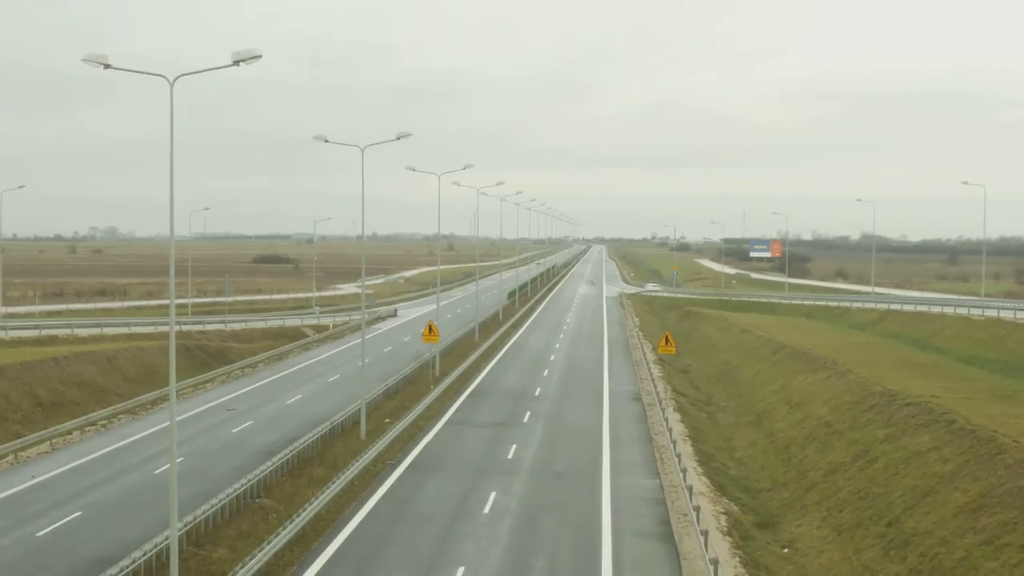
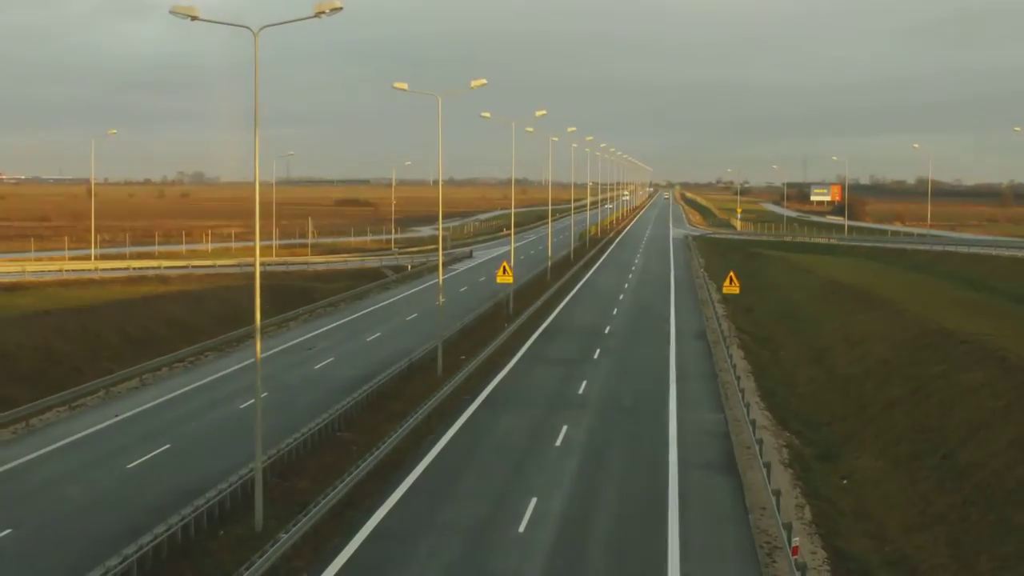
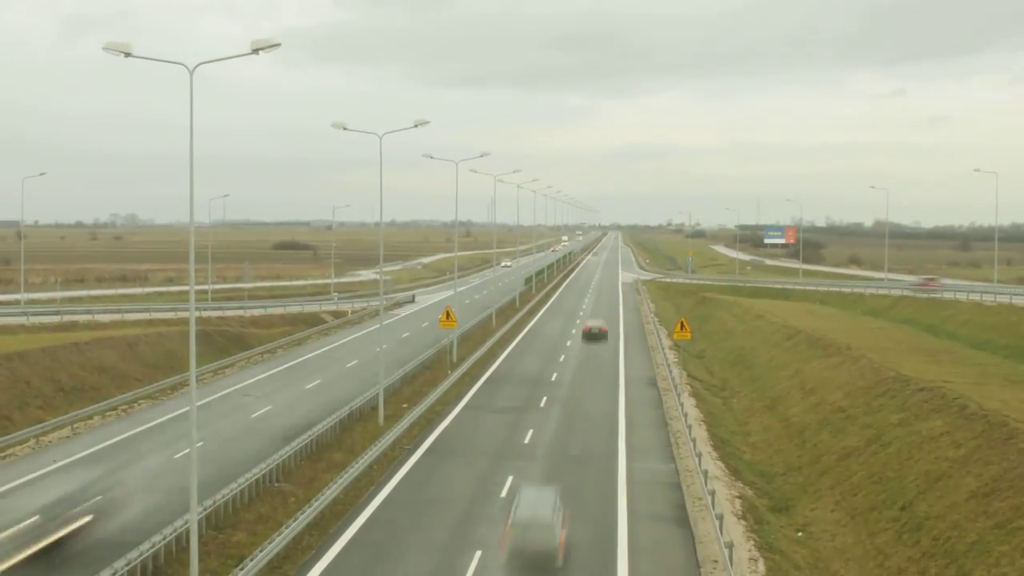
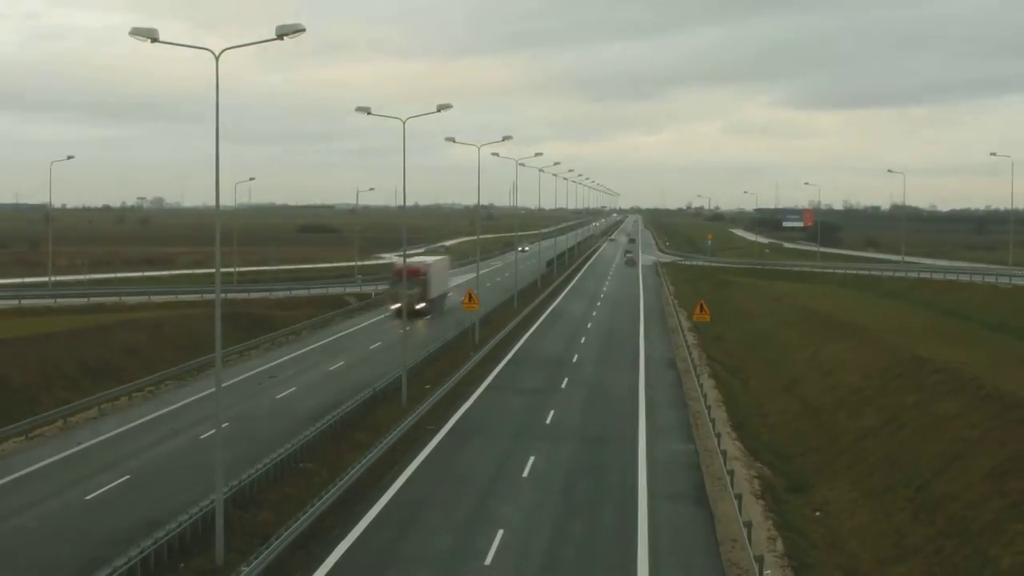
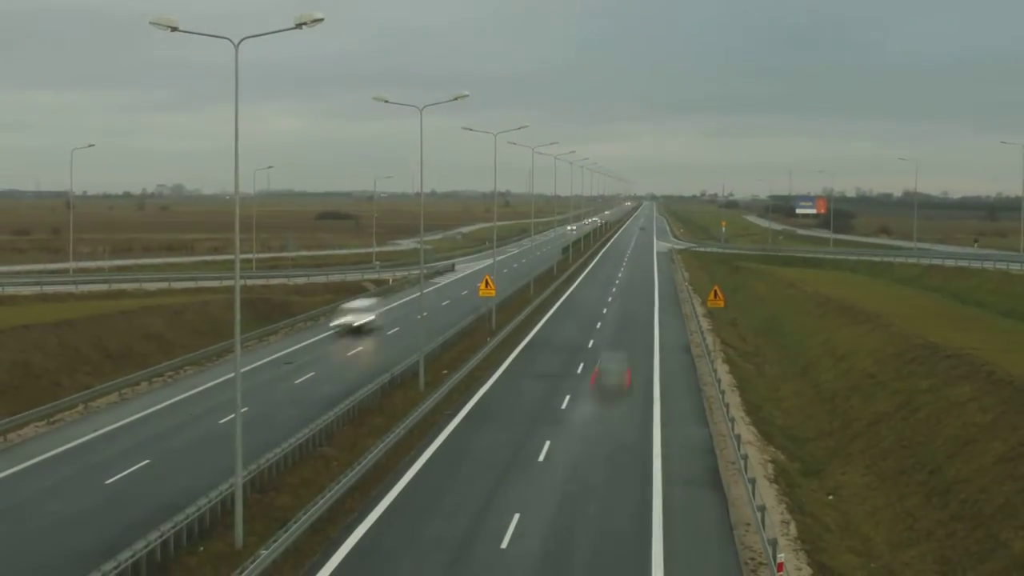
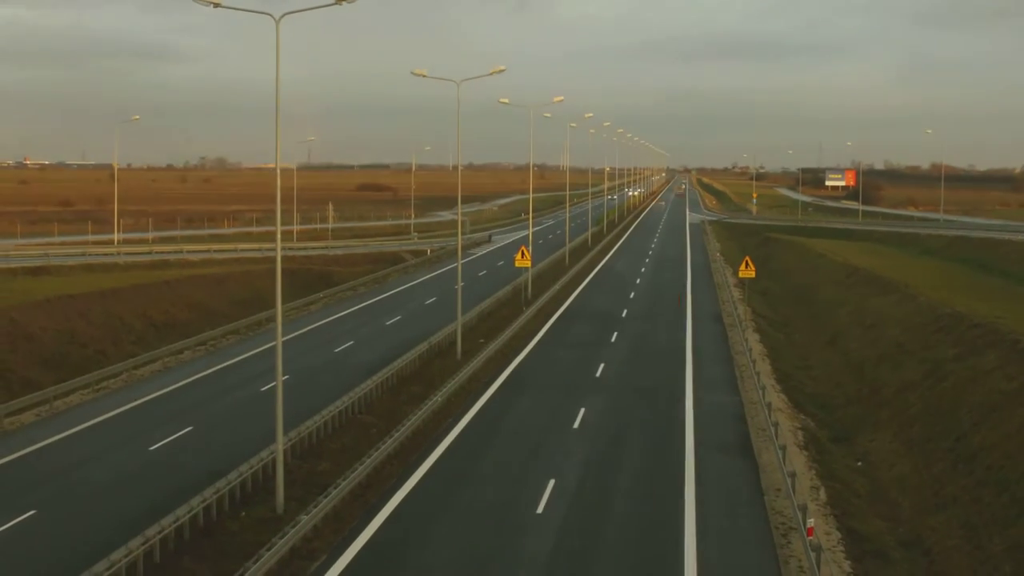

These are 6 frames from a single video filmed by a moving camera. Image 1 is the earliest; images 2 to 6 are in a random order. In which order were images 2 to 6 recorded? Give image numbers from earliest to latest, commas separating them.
3, 4, 5, 2, 6
